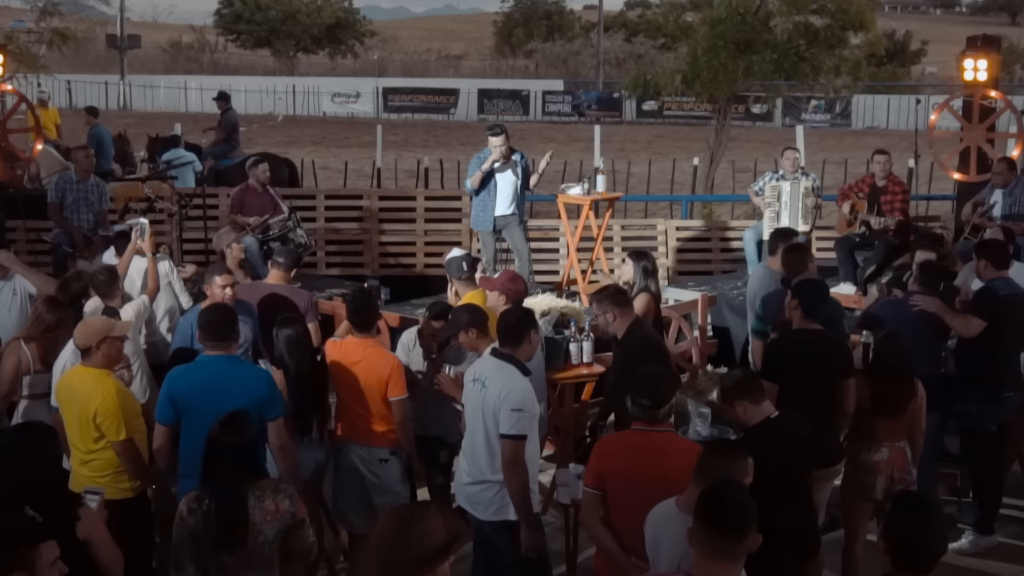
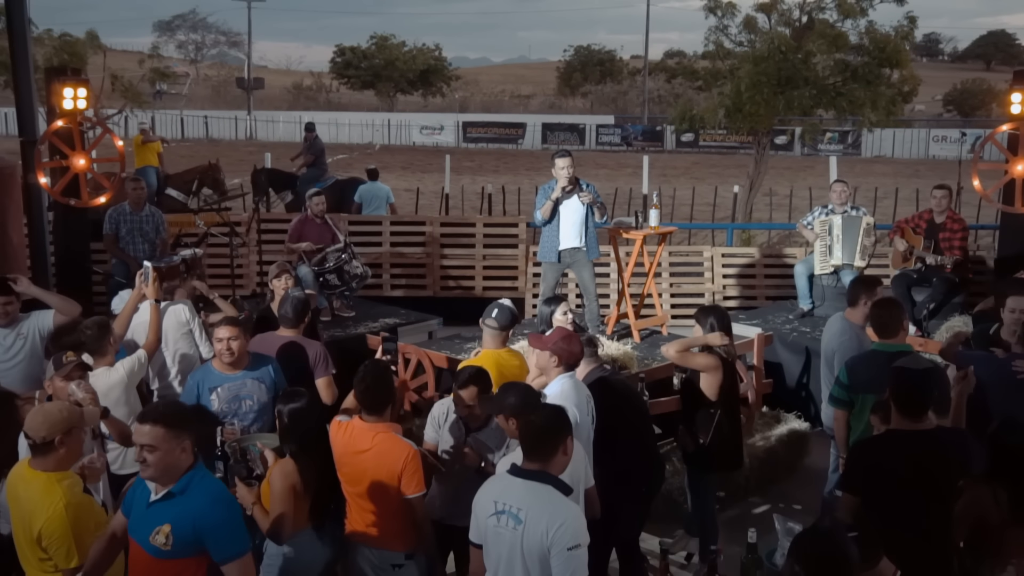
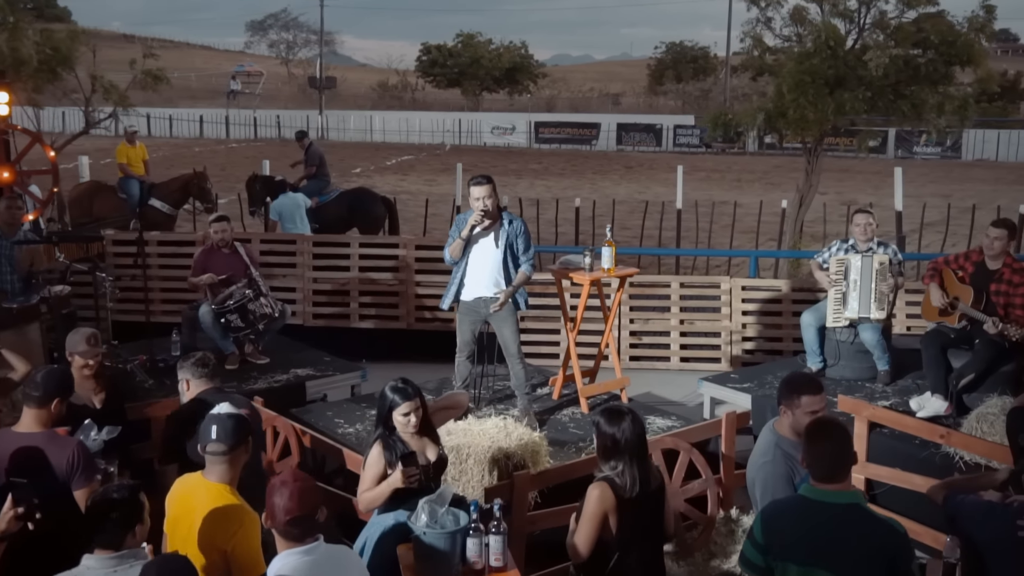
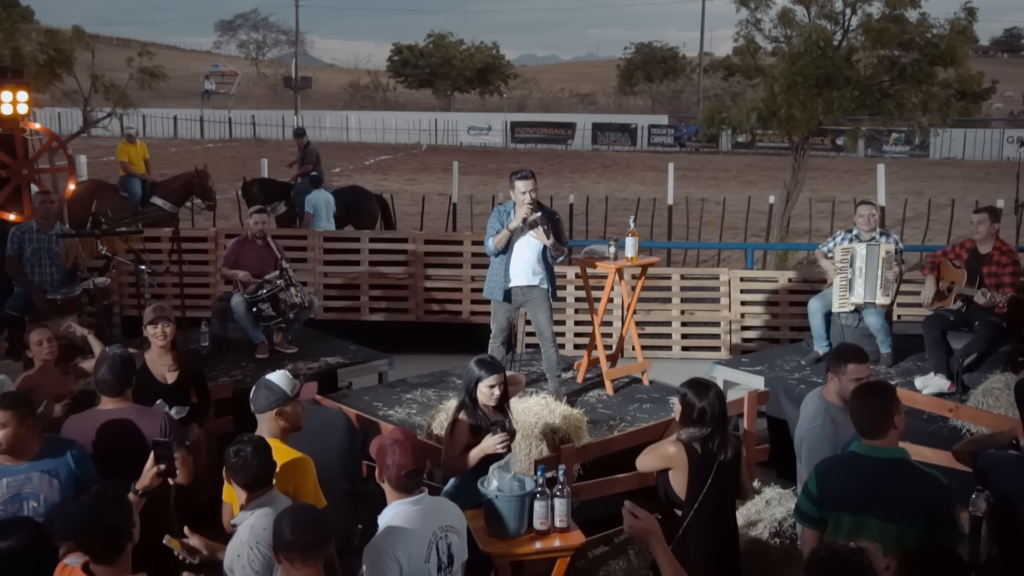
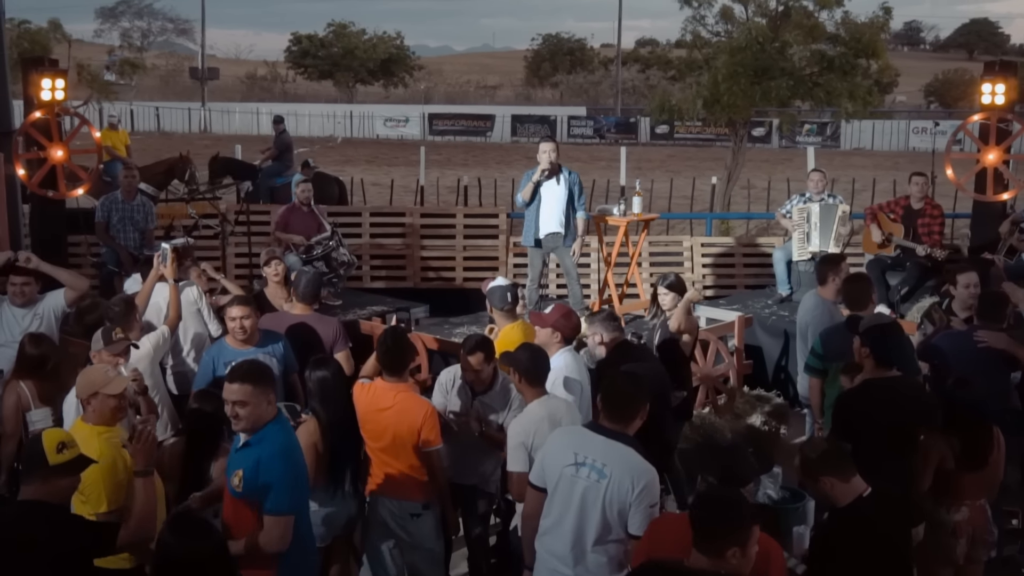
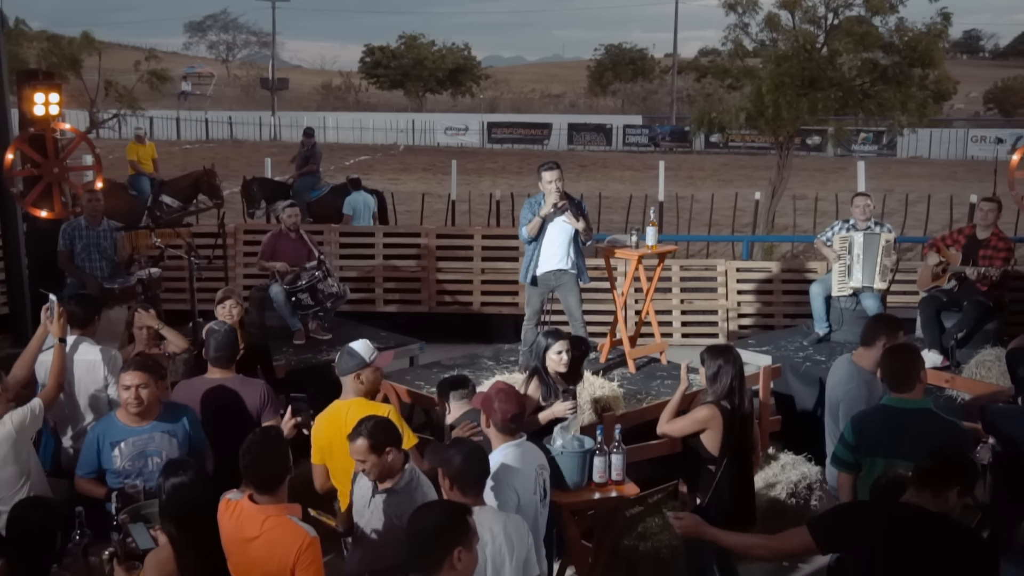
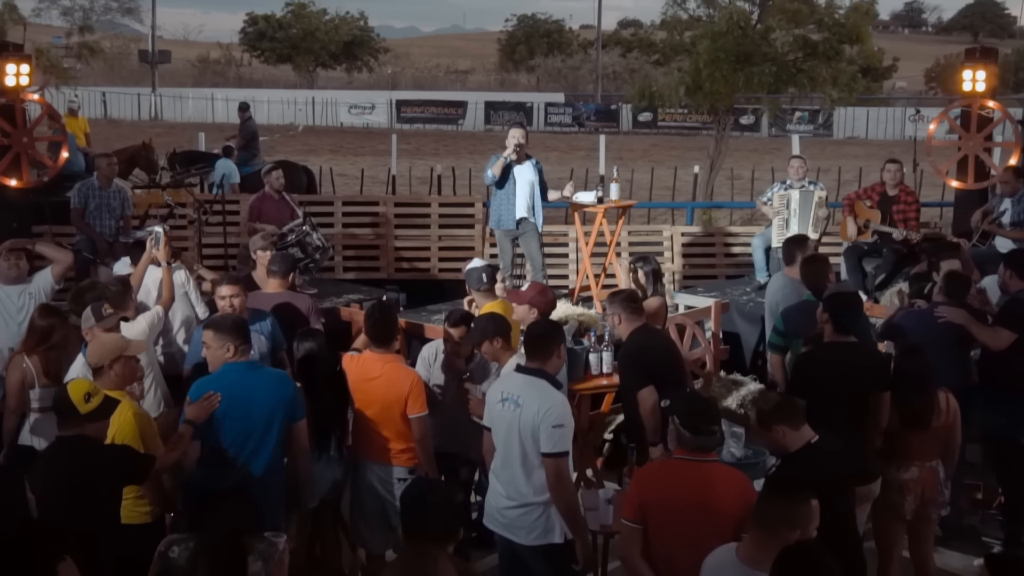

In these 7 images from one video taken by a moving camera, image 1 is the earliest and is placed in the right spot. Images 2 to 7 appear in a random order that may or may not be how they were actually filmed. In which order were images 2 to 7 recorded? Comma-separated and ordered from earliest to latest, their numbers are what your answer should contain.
7, 5, 2, 6, 4, 3
